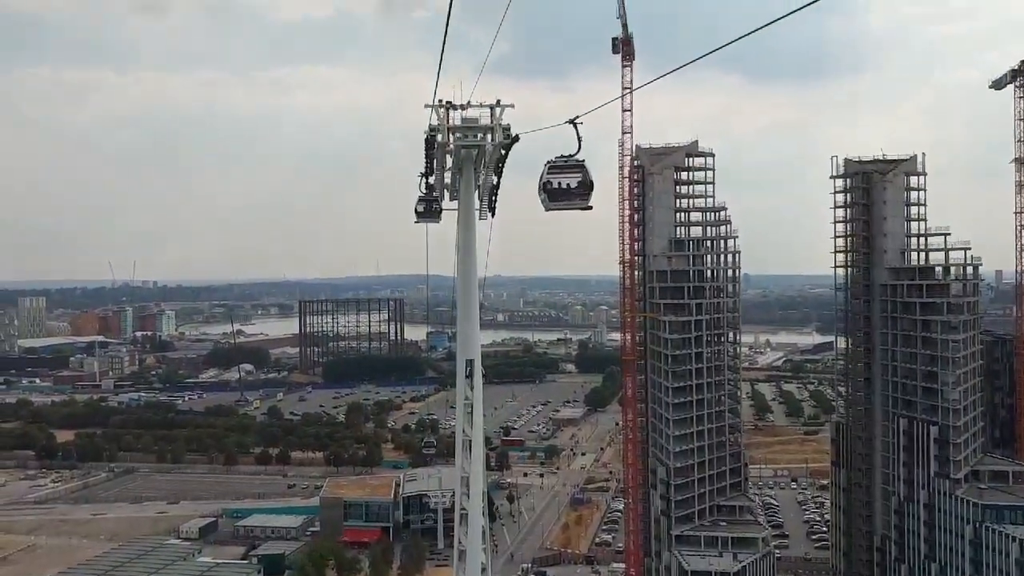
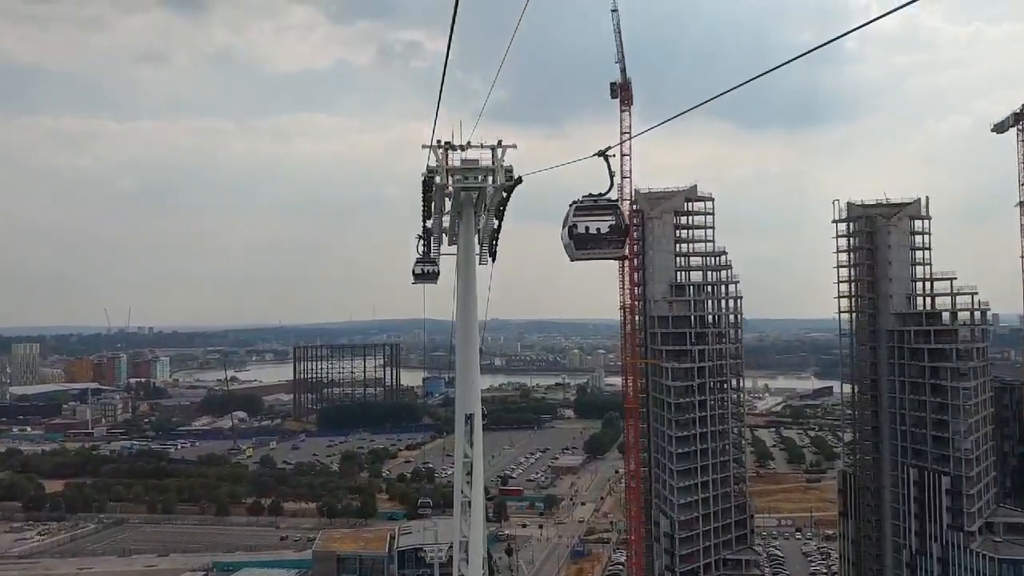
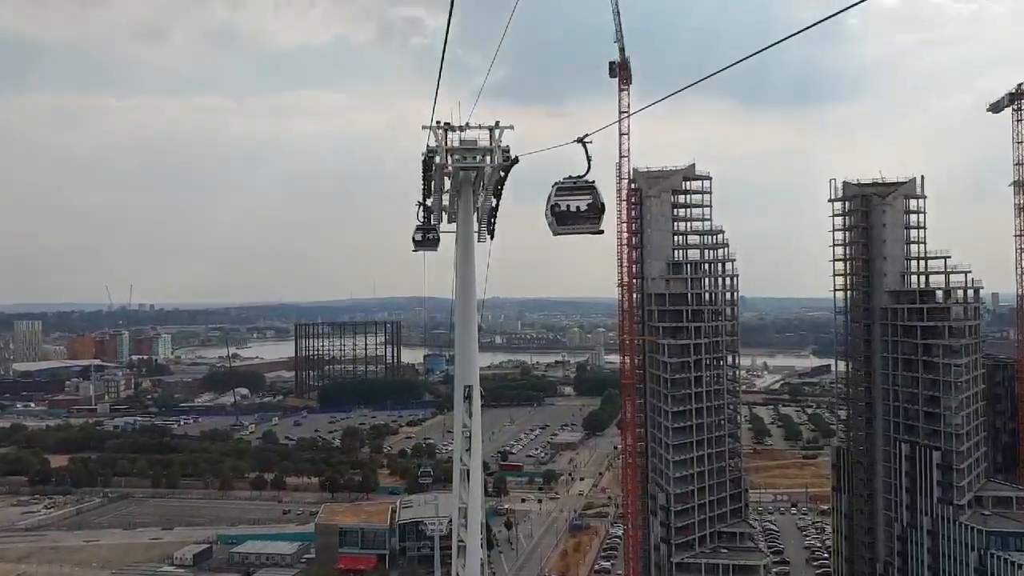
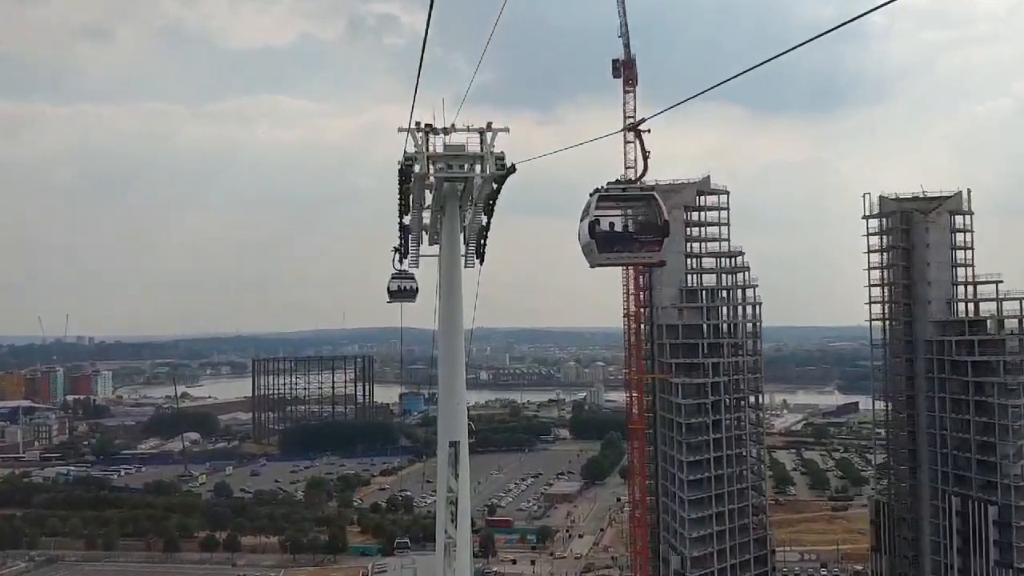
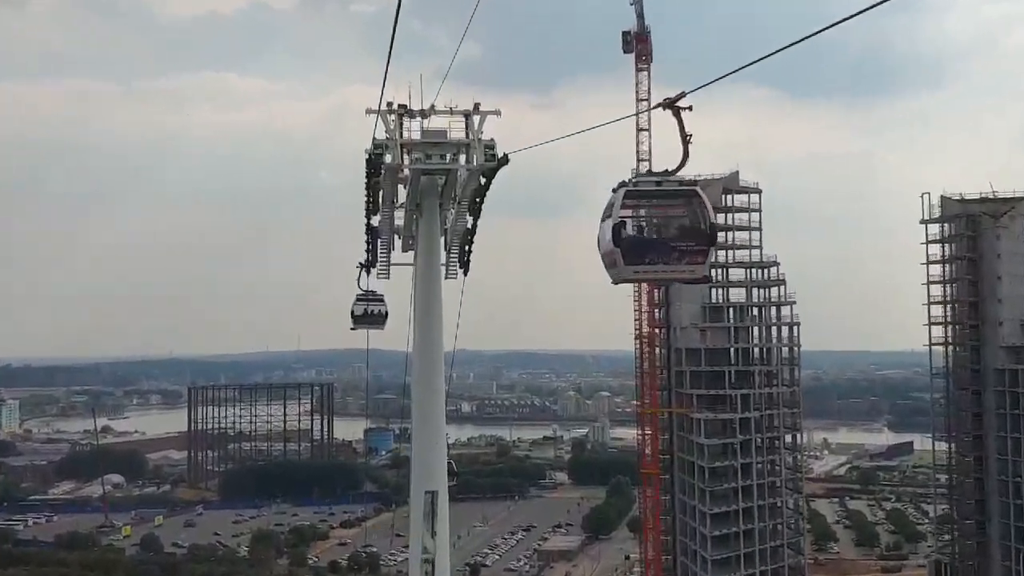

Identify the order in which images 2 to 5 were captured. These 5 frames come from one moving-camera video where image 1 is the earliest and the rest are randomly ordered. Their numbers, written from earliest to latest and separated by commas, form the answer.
3, 2, 4, 5
